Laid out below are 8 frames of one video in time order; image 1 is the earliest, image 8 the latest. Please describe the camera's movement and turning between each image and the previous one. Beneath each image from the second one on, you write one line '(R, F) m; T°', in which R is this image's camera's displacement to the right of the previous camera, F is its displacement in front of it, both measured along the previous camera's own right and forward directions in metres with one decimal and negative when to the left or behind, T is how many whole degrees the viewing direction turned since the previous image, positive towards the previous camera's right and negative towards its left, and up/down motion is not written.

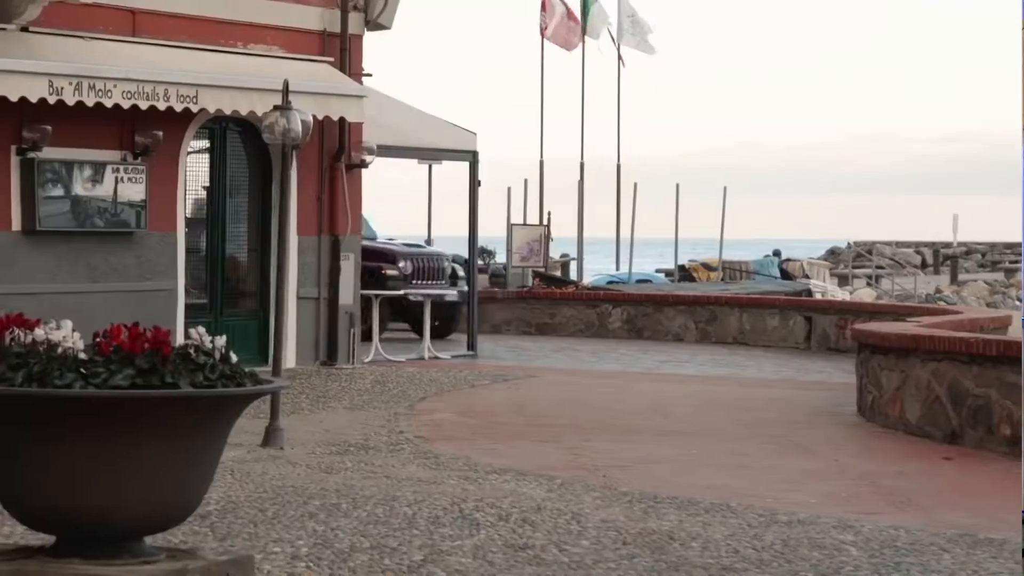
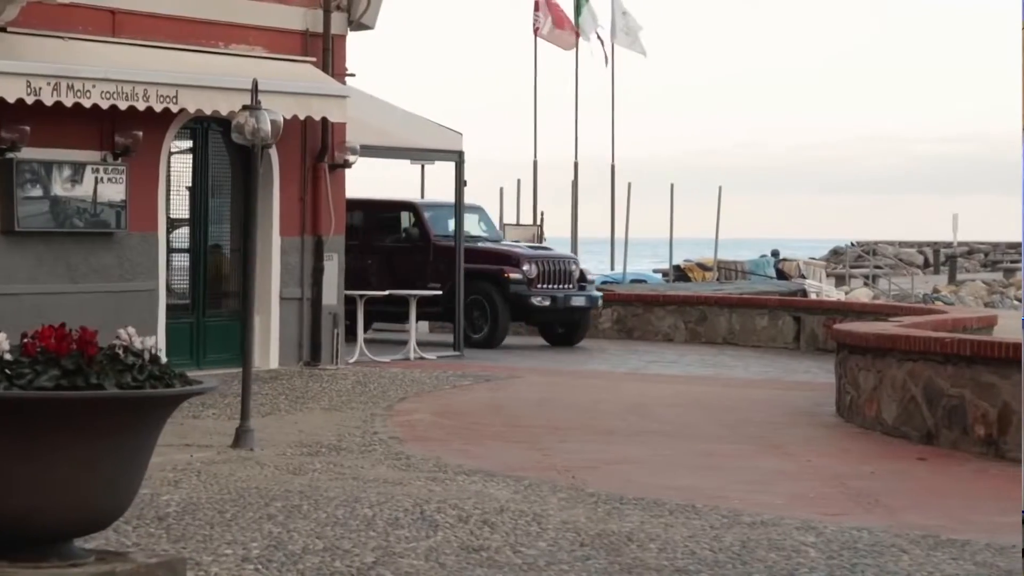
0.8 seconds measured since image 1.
(+0.2, 0.0) m; 0°
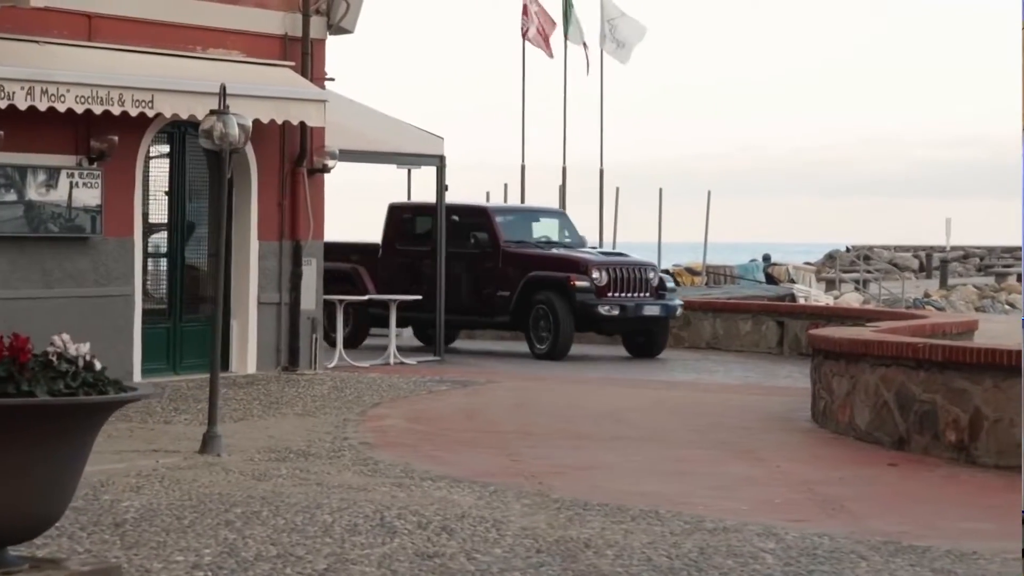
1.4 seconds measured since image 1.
(+0.2, 0.0) m; 0°
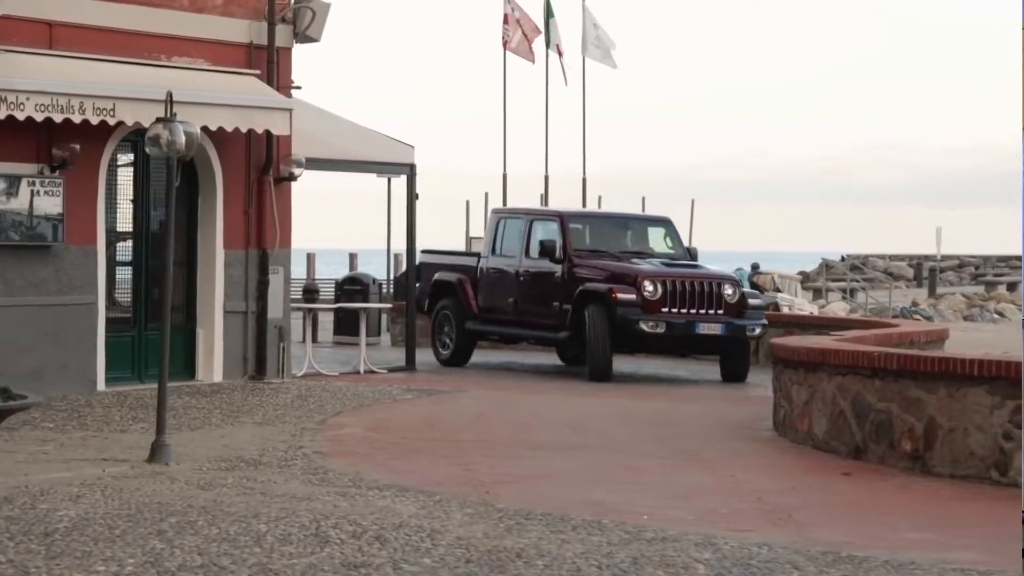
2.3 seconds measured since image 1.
(+0.3, +0.1) m; 0°
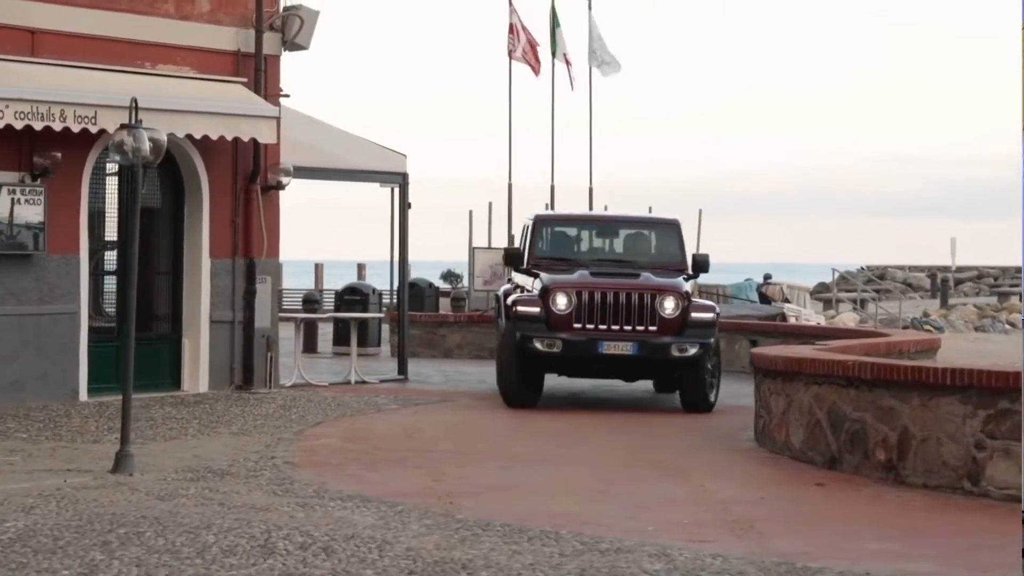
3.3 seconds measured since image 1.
(+0.3, +0.1) m; -1°
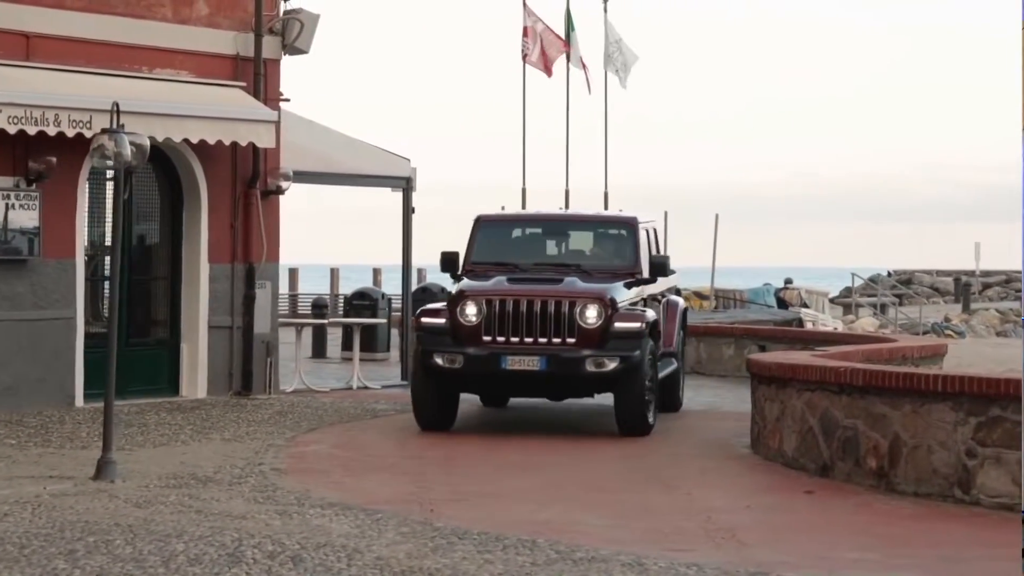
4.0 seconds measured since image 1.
(+0.3, +0.1) m; -1°
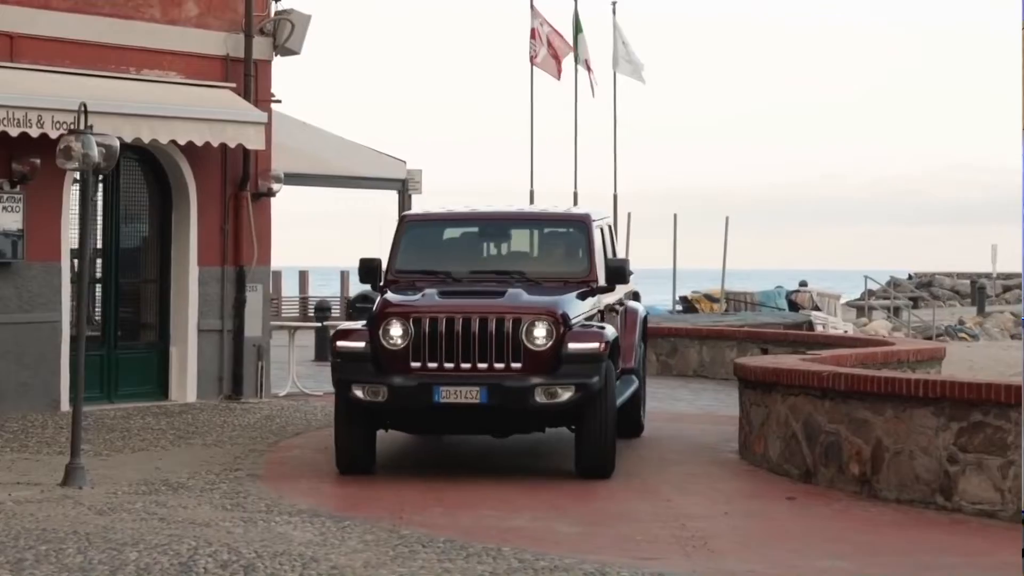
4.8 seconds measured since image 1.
(+0.3, +0.2) m; -1°
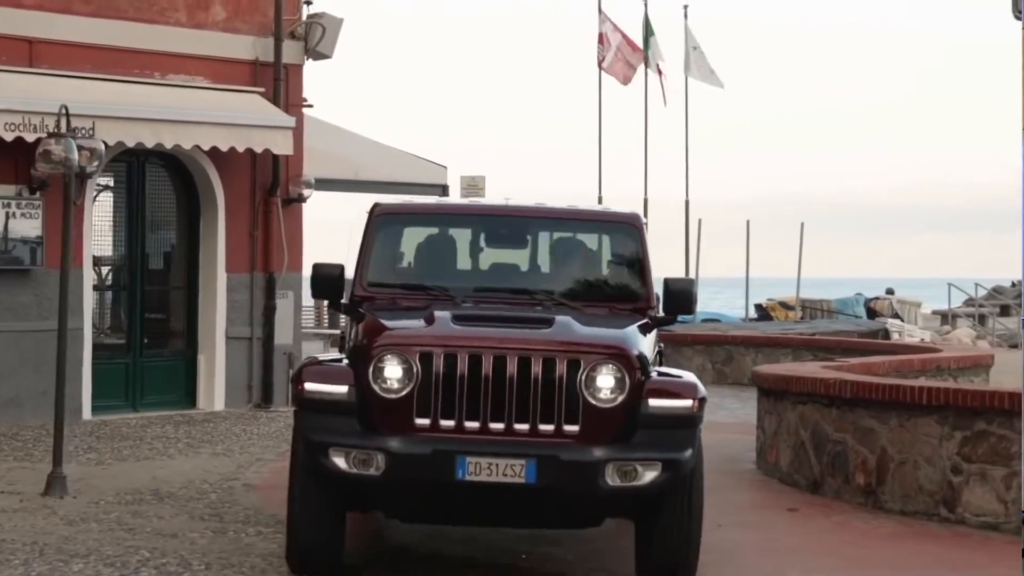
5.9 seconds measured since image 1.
(+0.7, +0.4) m; -4°
